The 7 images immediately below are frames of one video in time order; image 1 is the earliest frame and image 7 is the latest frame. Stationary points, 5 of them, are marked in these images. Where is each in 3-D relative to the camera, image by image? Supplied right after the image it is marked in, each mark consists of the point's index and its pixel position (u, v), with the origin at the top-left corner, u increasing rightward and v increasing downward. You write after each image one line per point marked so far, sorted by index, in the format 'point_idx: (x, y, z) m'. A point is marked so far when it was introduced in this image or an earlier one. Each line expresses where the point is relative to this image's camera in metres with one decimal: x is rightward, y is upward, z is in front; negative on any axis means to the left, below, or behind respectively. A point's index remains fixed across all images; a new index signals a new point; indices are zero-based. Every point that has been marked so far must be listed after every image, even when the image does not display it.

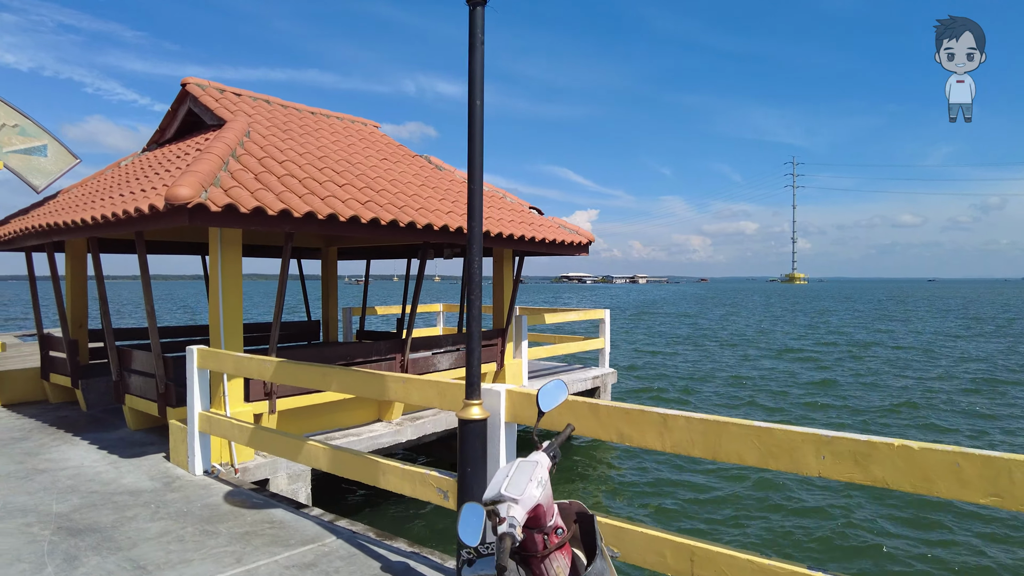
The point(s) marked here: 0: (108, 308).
0: (-4.3, -0.2, +7.1) m
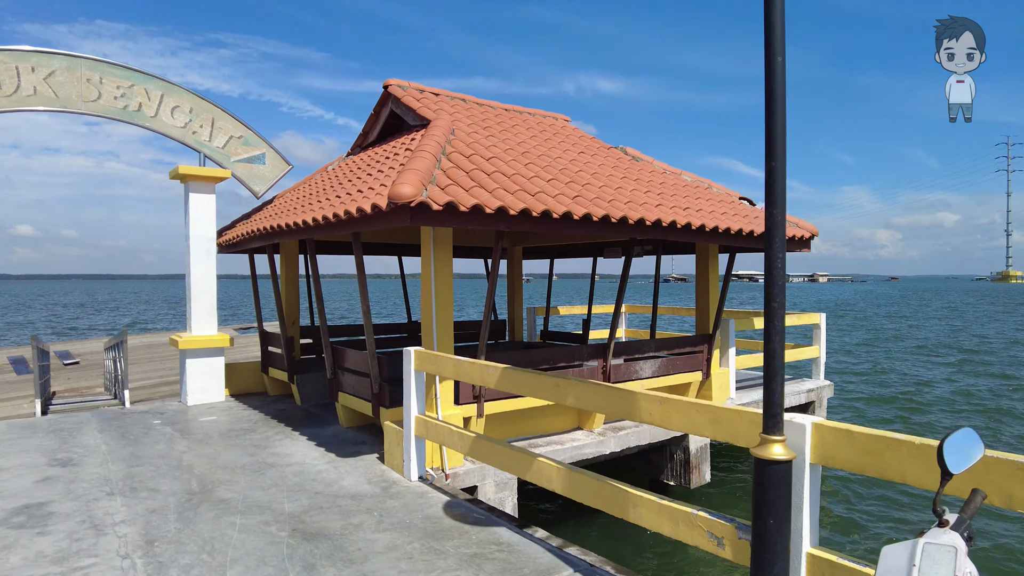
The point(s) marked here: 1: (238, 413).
0: (-2.1, -0.2, +7.3) m
1: (-3.4, -1.5, +8.2) m
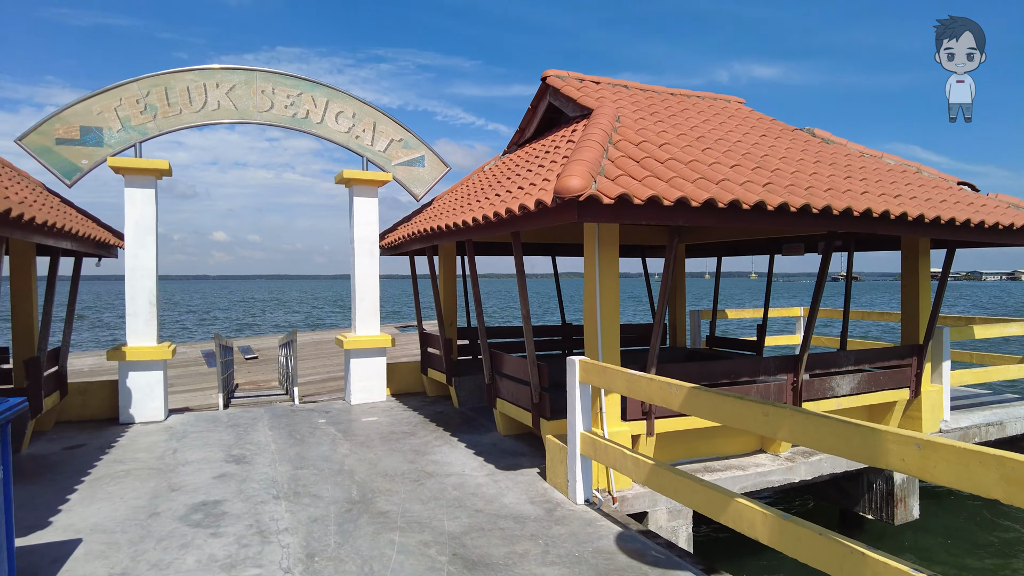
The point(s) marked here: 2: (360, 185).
0: (-0.3, -0.2, +7.0) m
1: (-1.4, -1.6, +8.2) m
2: (-2.1, +1.4, +9.0) m
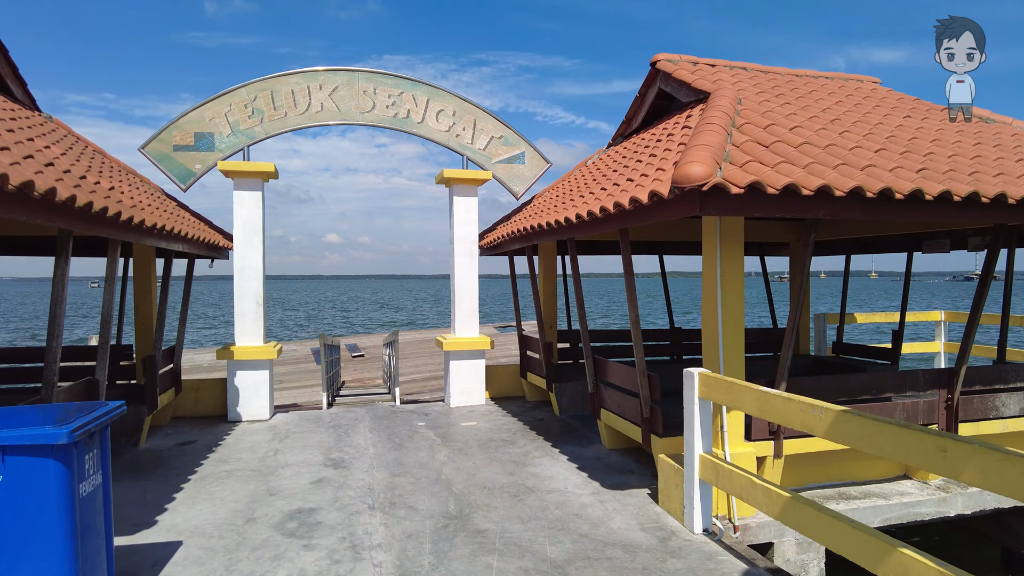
0: (+0.7, -0.3, +6.6) m
1: (-0.2, -1.6, +7.9) m
2: (-0.7, +1.4, +8.8) m
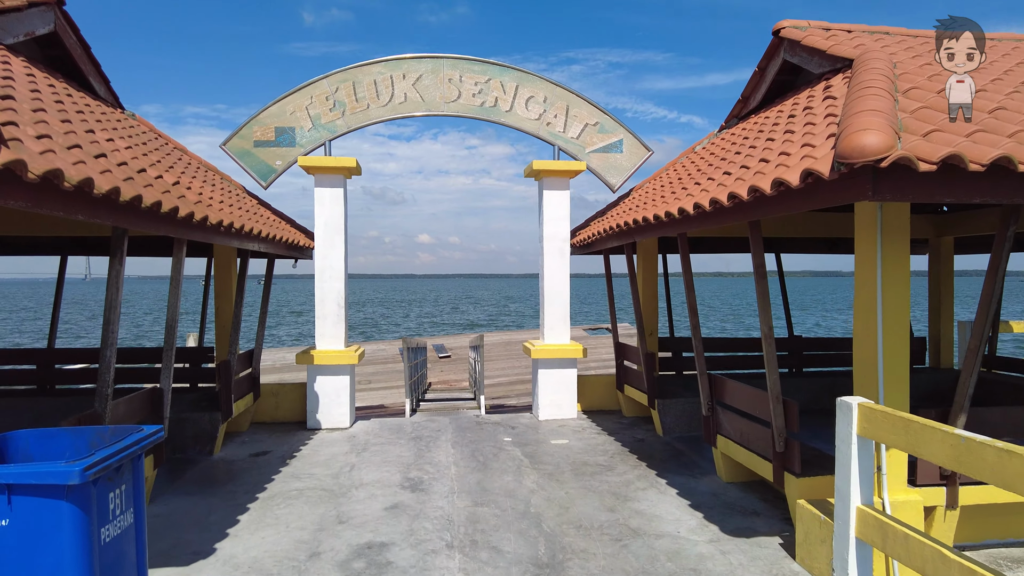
0: (+1.6, -0.3, +5.7) m
1: (+0.8, -1.6, +7.1) m
2: (+0.5, +1.3, +8.0) m
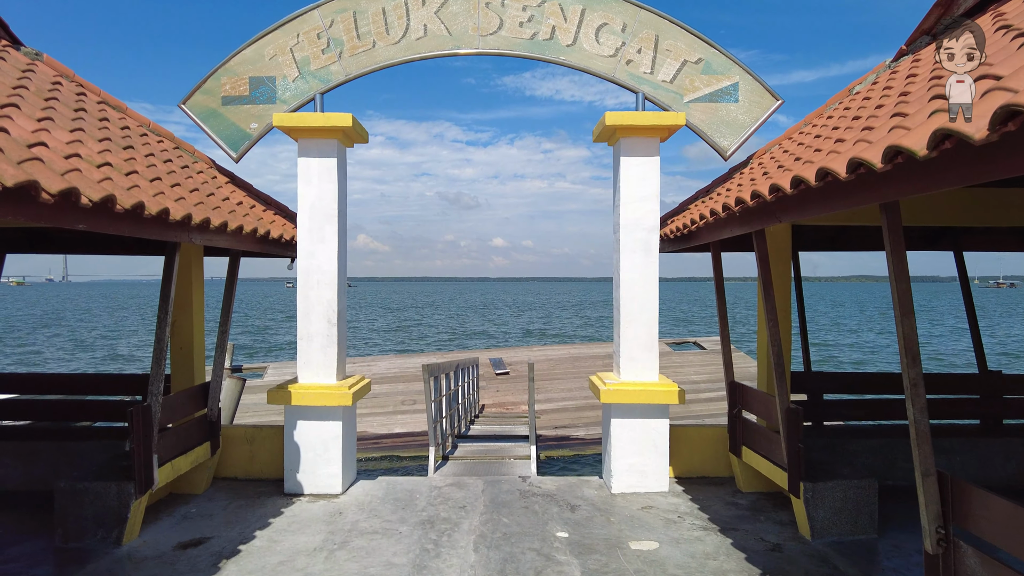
0: (+1.8, -0.4, +3.0) m
1: (+1.2, -1.7, +4.5) m
2: (+1.0, +1.3, +5.5) m
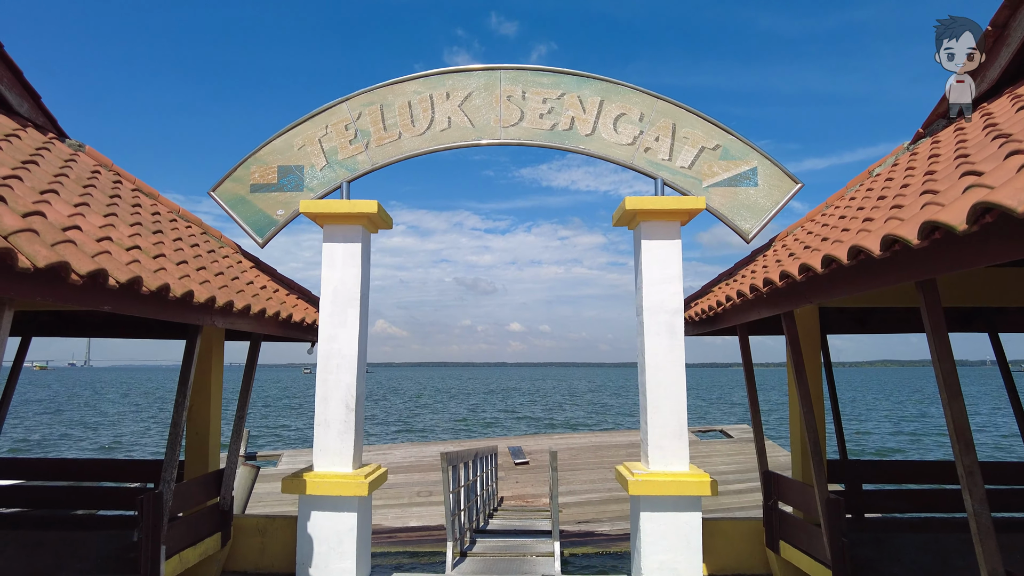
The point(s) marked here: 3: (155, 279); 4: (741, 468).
0: (+1.9, -0.7, +2.8) m
1: (+1.4, -2.2, +4.2) m
2: (+1.2, +0.6, +5.5) m
3: (-1.9, 0.0, +3.5) m
4: (+4.5, -3.5, +13.1) m
